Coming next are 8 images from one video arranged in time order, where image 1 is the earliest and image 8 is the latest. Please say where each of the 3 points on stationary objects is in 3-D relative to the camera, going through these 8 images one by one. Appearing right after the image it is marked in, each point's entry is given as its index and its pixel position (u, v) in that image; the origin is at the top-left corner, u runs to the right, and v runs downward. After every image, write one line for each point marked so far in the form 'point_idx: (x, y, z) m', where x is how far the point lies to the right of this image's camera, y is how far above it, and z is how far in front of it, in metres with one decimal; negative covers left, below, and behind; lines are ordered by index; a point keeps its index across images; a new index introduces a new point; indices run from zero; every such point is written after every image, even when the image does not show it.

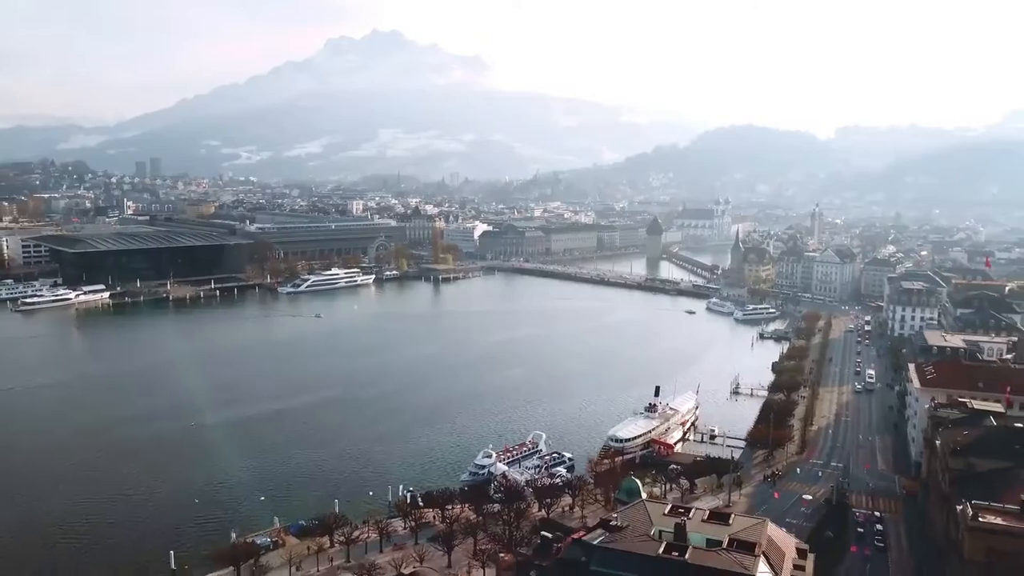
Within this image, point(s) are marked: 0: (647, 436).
0: (+1.8, -2.0, +10.8) m
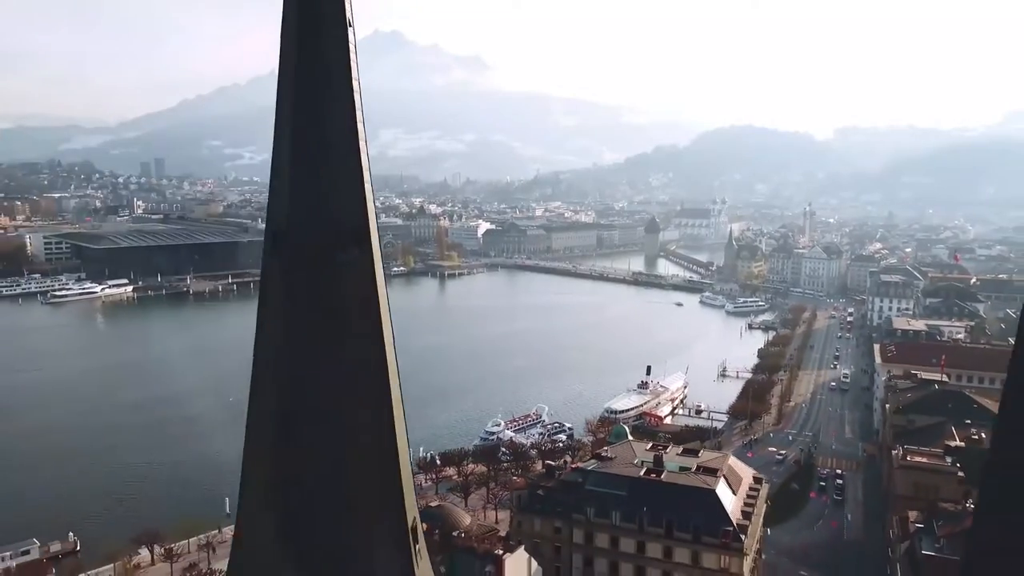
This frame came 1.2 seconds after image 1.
0: (+1.9, -1.8, +12.0) m
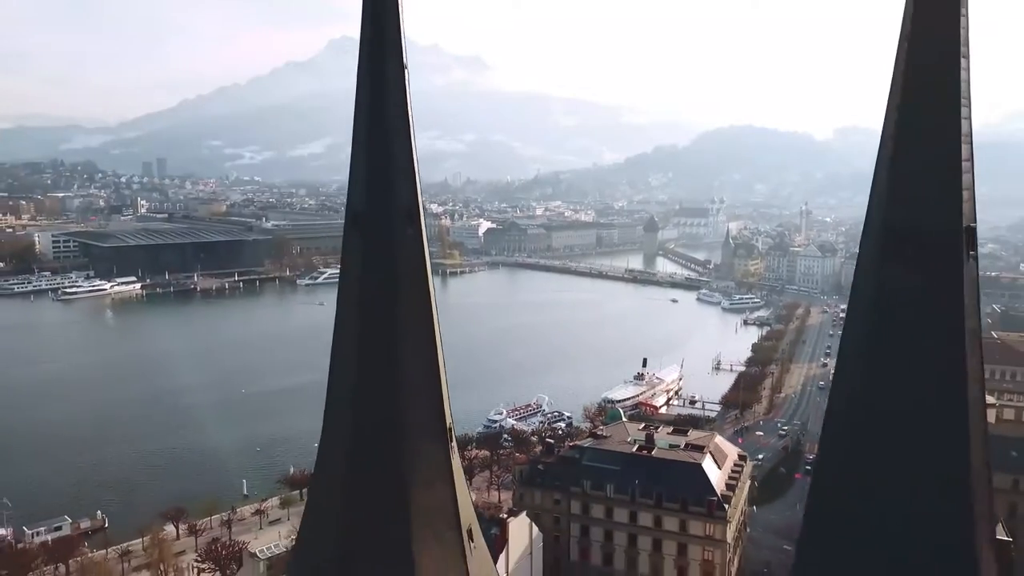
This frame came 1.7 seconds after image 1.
0: (+1.9, -1.7, +12.5) m
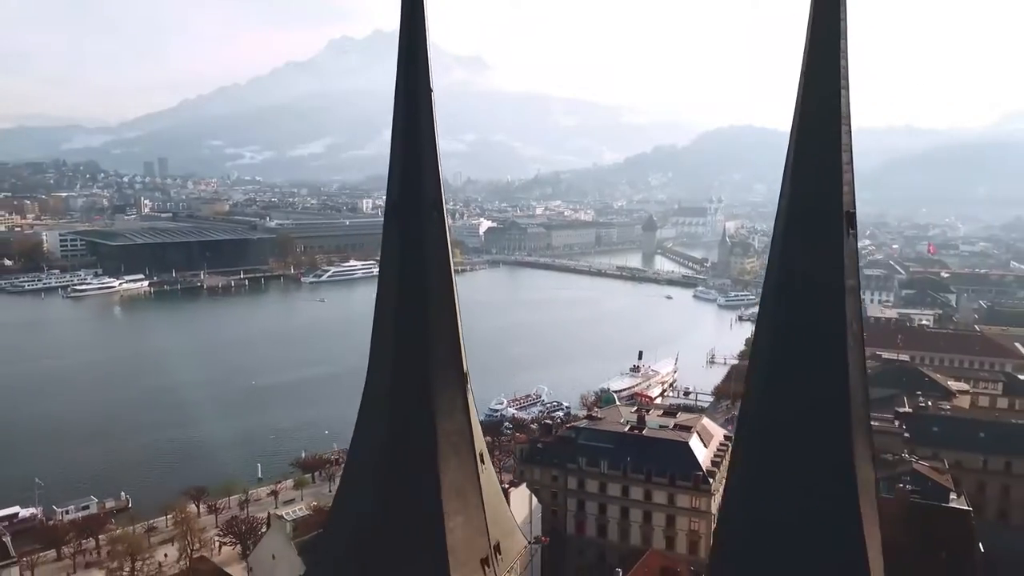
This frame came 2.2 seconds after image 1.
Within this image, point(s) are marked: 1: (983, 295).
0: (+1.9, -1.6, +13.0) m
1: (+10.7, -0.1, +18.4) m
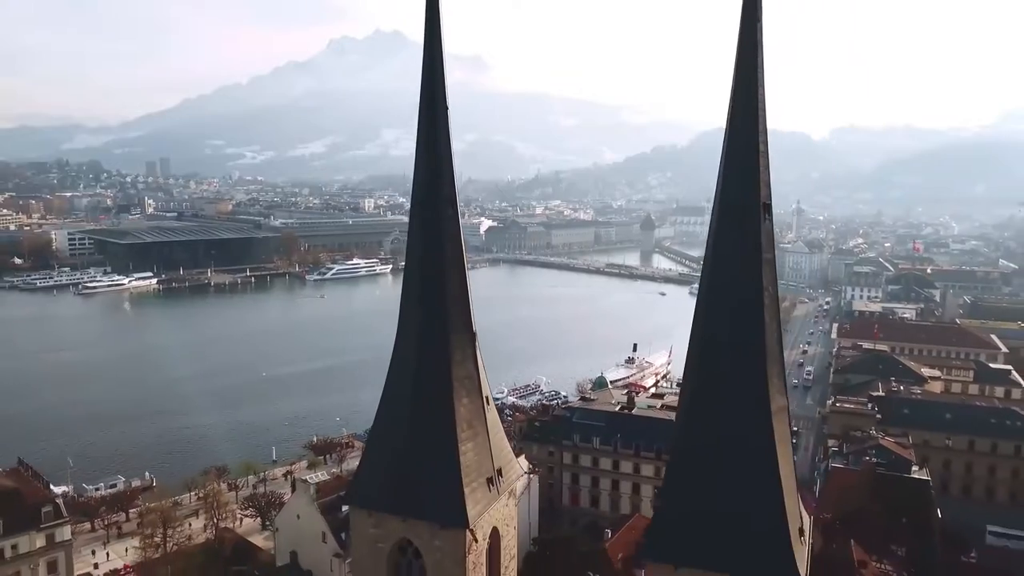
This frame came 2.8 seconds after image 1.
0: (+1.9, -1.5, +13.6) m
1: (+10.7, -0.1, +19.0) m
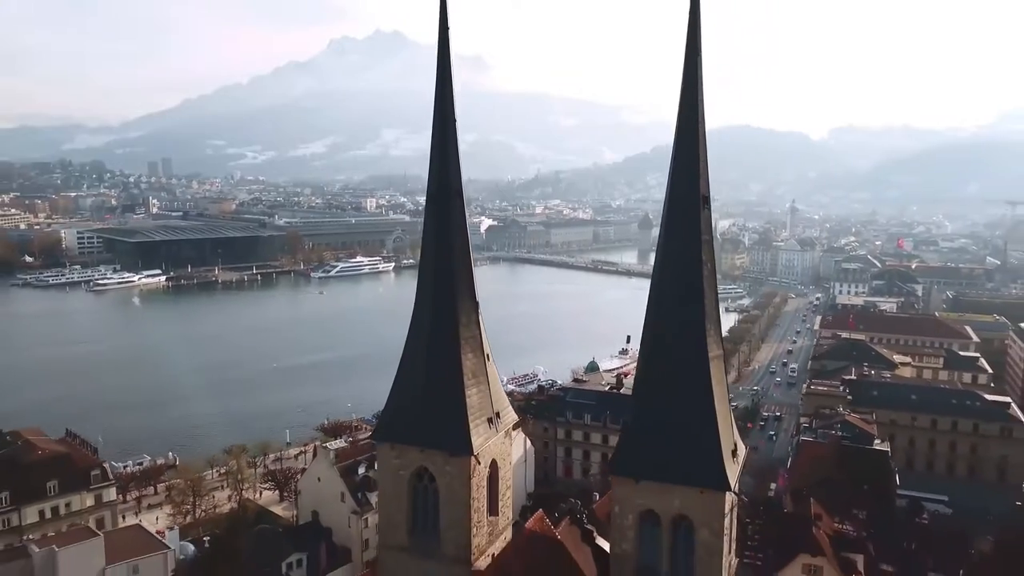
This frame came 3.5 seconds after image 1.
0: (+1.9, -1.4, +14.3) m
1: (+10.7, 0.0, +19.7) m
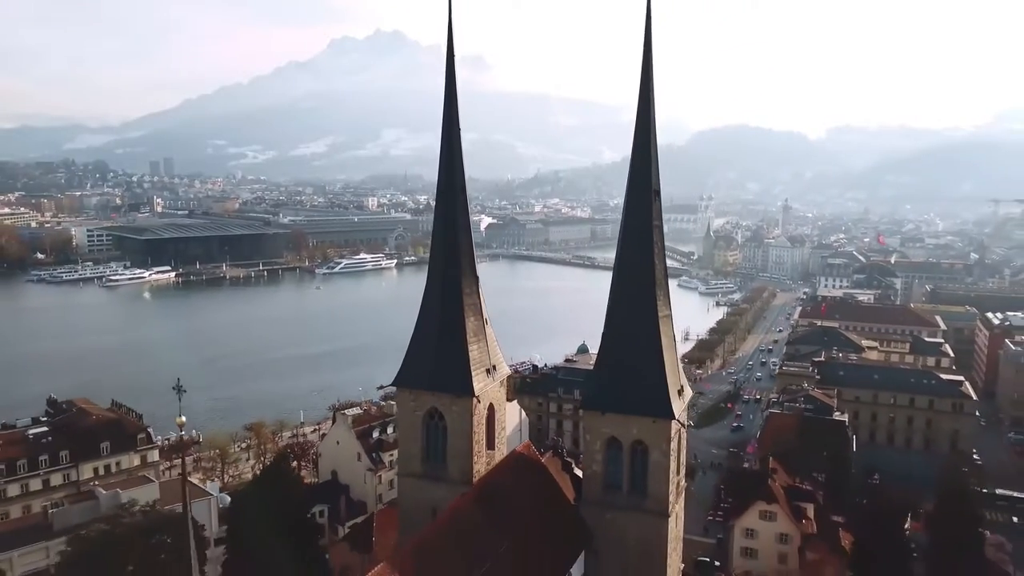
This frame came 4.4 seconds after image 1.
0: (+1.9, -1.3, +15.2) m
1: (+10.6, +0.2, +20.6) m
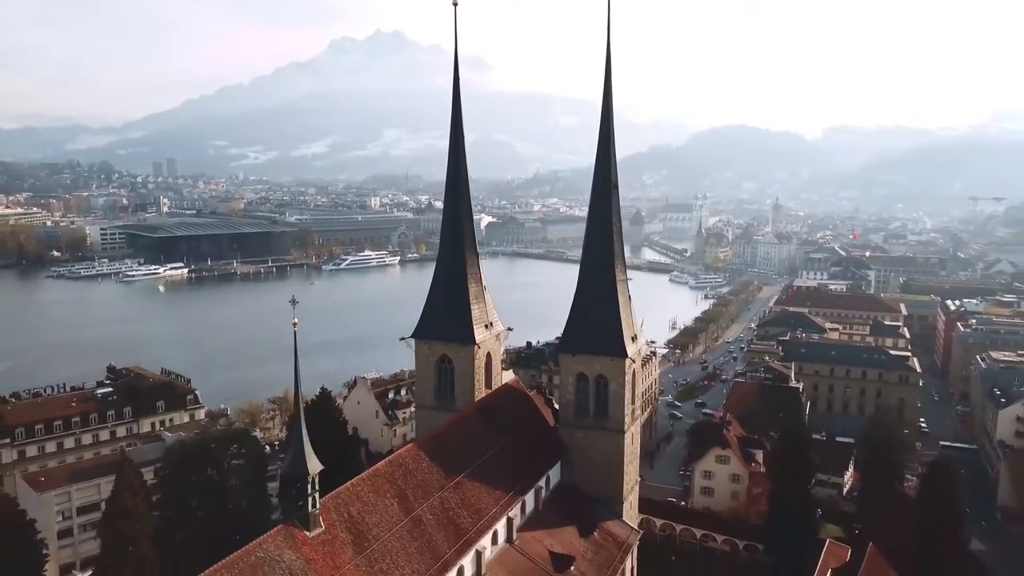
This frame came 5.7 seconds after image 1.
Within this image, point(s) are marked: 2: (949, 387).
0: (+1.8, -1.1, +16.4) m
1: (+10.6, +0.4, +21.8) m
2: (+8.8, -2.0, +16.1) m
